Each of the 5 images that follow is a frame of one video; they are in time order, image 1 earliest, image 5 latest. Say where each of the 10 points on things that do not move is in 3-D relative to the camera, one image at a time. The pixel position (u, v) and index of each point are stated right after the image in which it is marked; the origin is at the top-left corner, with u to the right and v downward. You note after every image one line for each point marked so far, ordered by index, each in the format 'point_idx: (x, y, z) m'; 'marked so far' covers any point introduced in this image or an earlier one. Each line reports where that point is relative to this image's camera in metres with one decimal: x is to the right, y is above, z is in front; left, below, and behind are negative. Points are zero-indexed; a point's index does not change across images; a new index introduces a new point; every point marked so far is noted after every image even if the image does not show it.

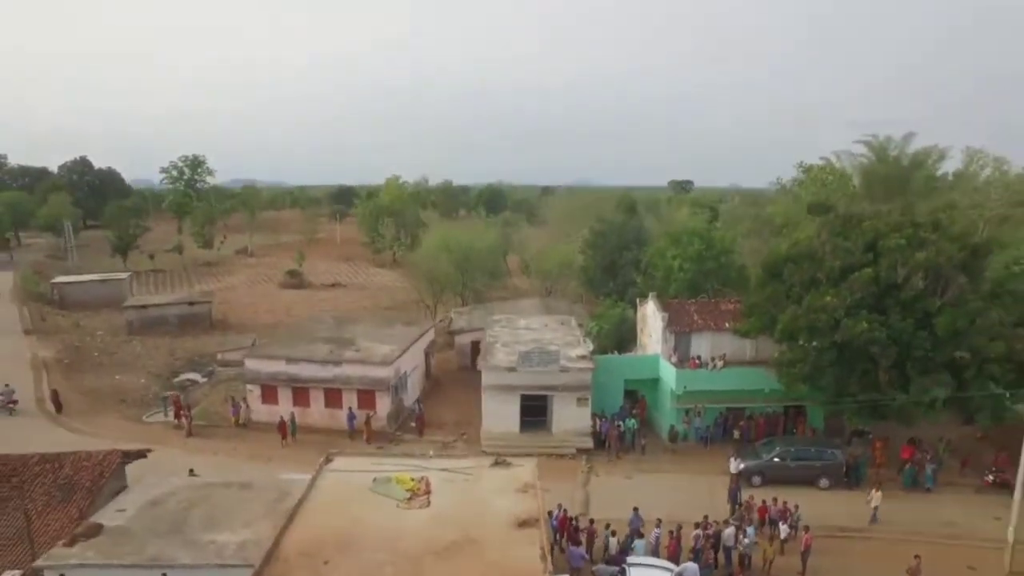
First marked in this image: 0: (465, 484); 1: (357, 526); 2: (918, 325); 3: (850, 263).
0: (-0.6, -3.4, +11.4) m
1: (-2.4, -3.6, +10.1) m
2: (+9.3, -0.7, +15.3) m
3: (+8.1, +0.6, +16.0) m
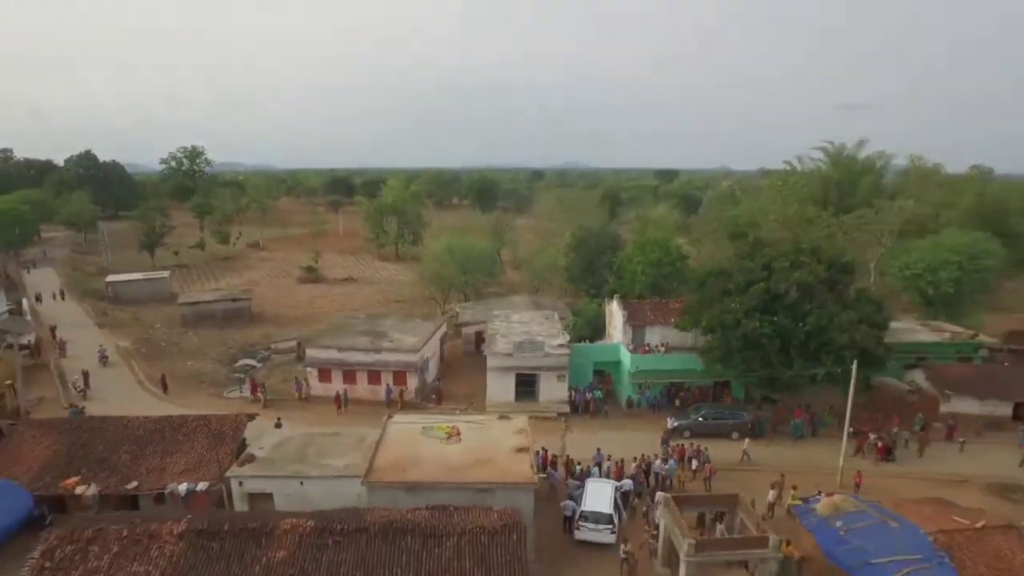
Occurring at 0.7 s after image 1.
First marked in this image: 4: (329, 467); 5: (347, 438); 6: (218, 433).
0: (-0.5, -3.8, +17.7) m
1: (-2.3, -4.1, +16.4) m
2: (+9.3, -1.0, +21.7) m
3: (+8.0, +0.3, +22.4) m
4: (-4.5, -4.4, +16.4) m
5: (-4.5, -4.1, +18.3) m
6: (-8.1, -4.0, +18.3) m
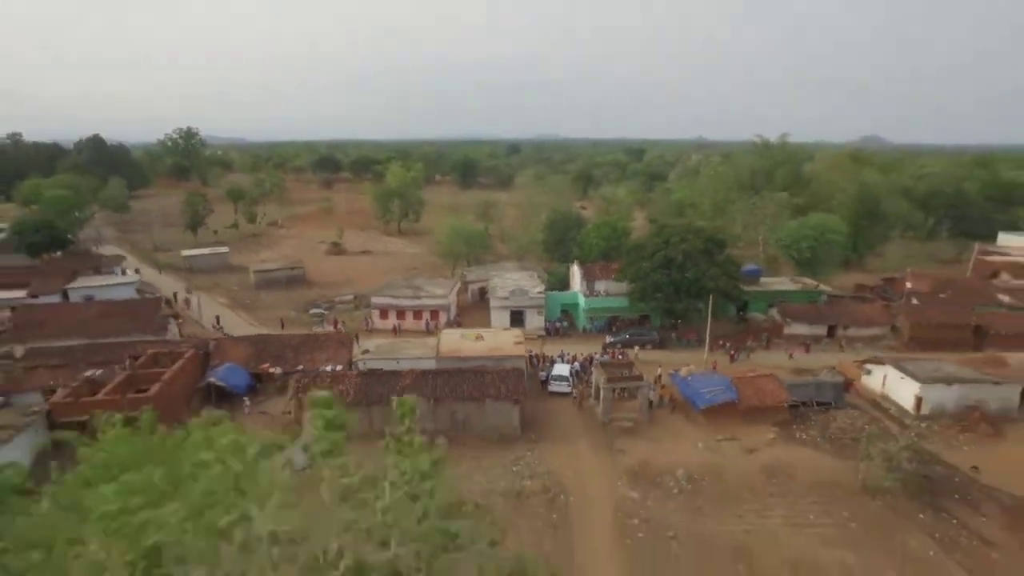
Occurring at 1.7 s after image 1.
0: (-0.5, -2.2, +30.9) m
1: (-2.3, -2.6, +29.6) m
2: (+9.1, +0.8, +35.1) m
3: (+7.8, +2.1, +35.7) m
4: (-4.4, -2.9, +29.5) m
5: (-4.5, -2.6, +31.4) m
6: (-8.1, -2.5, +31.3) m
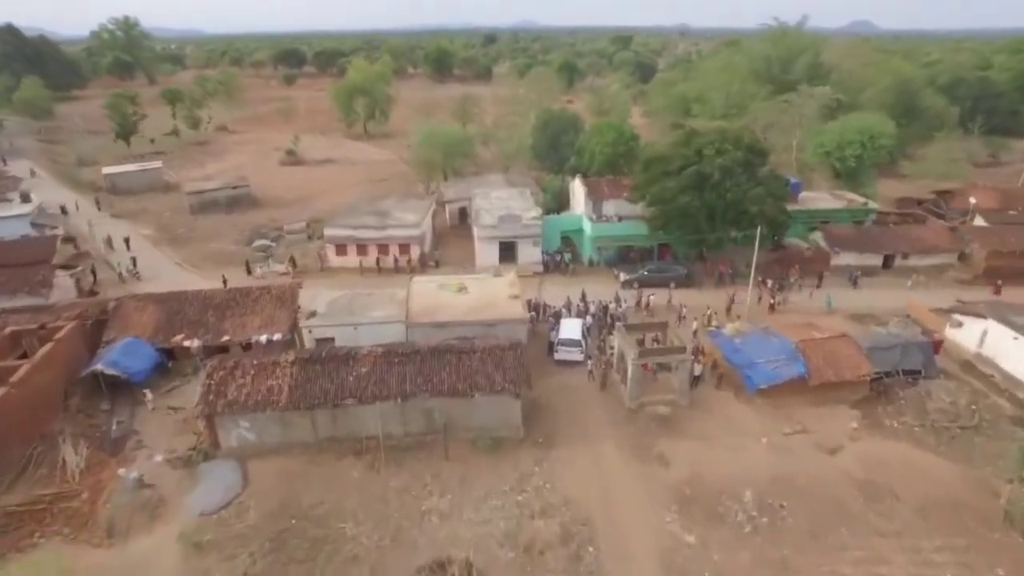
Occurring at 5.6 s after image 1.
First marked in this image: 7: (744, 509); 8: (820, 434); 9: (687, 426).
0: (-0.8, 0.0, +23.7) m
1: (-2.5, -0.6, +22.4) m
2: (+8.7, +3.9, +27.7) m
3: (+7.3, +5.3, +28.0) m
4: (-4.6, -1.0, +22.3) m
5: (-4.8, -0.3, +24.1) m
6: (-8.4, -0.4, +23.9) m
7: (+5.7, -5.3, +16.1) m
8: (+8.9, -4.1, +18.9) m
9: (+5.1, -3.9, +19.4) m
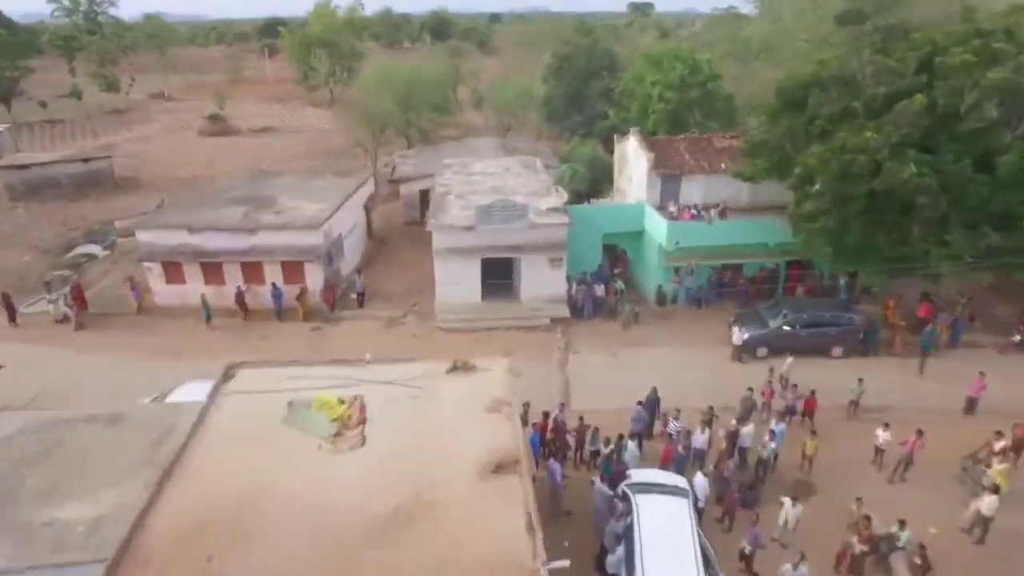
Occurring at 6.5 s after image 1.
0: (-1.0, -1.5, +8.4) m
1: (-2.7, -2.2, +7.2) m
2: (+8.5, +2.4, +12.2) m
3: (+7.2, +3.8, +12.5) m
4: (-4.8, -2.5, +7.0) m
5: (-4.9, -1.9, +8.8) m
6: (-8.6, -1.9, +8.7) m
7: (+5.4, -7.0, +0.9) m
8: (+8.7, -5.8, +3.6) m
9: (+4.9, -5.6, +4.1) m
